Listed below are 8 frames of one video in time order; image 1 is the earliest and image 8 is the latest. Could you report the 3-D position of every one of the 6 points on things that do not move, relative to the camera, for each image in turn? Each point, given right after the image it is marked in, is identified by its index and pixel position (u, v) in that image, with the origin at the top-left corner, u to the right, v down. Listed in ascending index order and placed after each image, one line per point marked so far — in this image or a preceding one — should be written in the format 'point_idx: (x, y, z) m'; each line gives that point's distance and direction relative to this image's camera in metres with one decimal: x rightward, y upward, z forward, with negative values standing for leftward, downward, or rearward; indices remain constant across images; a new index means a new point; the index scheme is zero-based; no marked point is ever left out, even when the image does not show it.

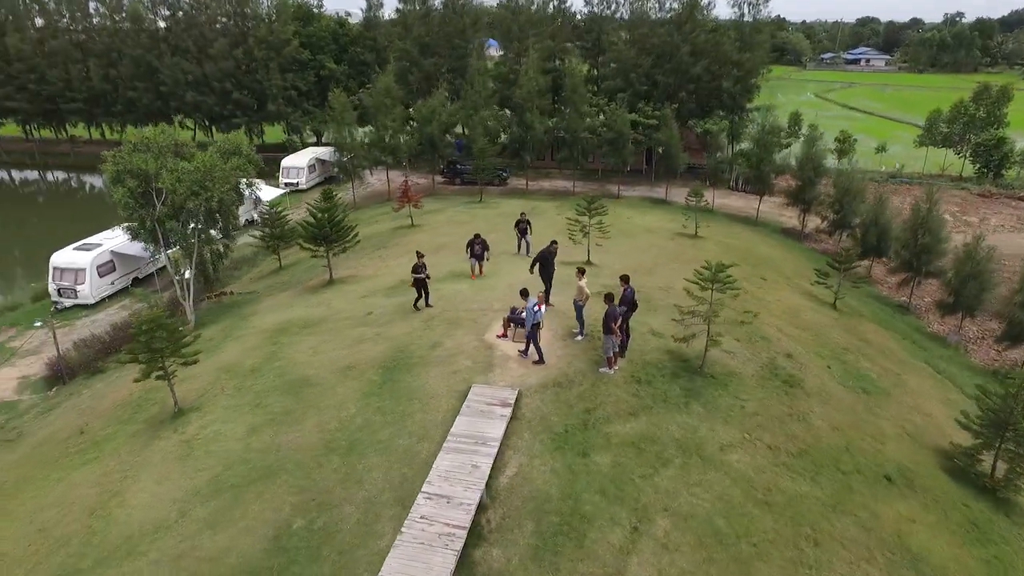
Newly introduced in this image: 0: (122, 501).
0: (-6.6, -3.7, +10.6) m
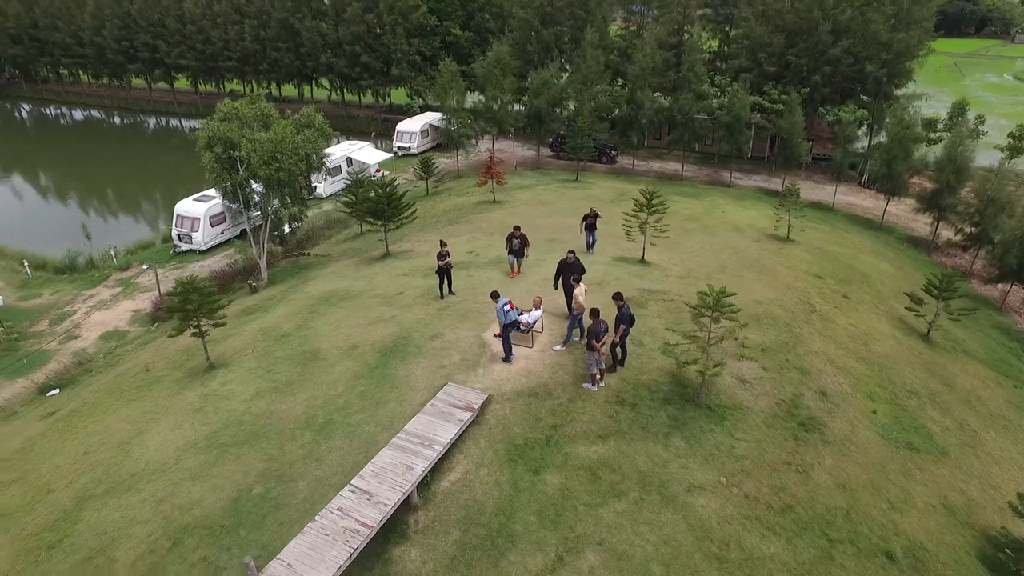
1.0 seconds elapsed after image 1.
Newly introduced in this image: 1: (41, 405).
0: (-7.2, -3.1, +12.2) m
1: (-12.7, -3.1, +16.8) m
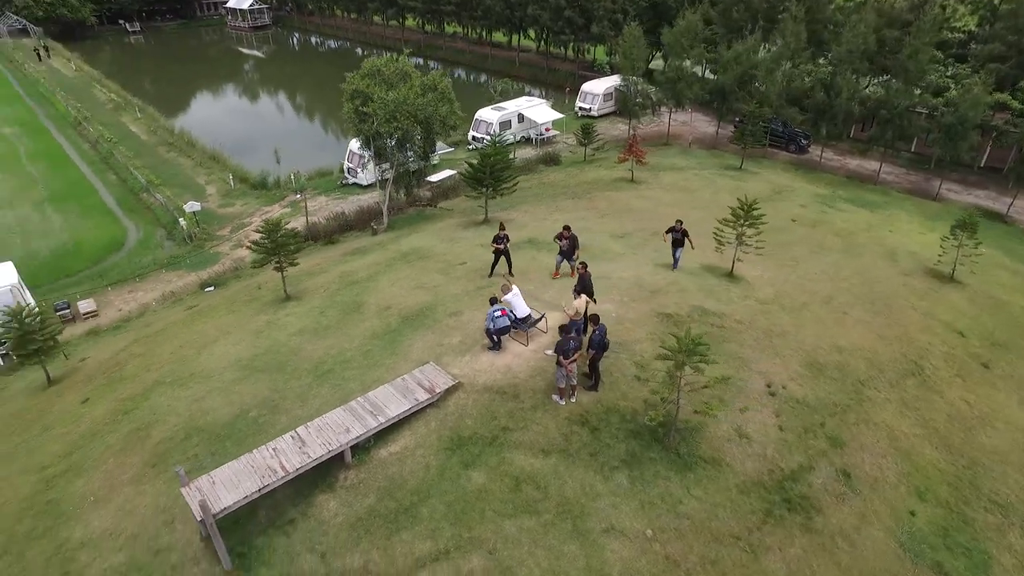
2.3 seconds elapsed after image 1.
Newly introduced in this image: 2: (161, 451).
0: (-7.2, -1.5, +14.9) m
1: (-10.7, -0.3, +21.0) m
2: (-6.7, -3.2, +11.8) m
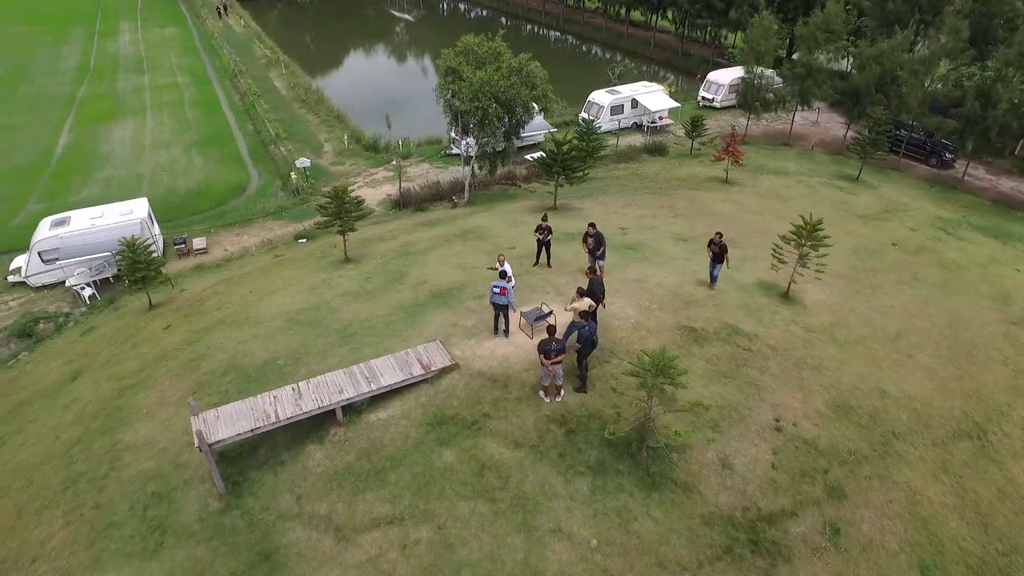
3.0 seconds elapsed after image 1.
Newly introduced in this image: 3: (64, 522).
0: (-6.4, -0.3, +16.6) m
1: (-8.4, +1.6, +23.2) m
2: (-6.8, -2.1, +13.6) m
3: (-8.4, -4.4, +11.6) m
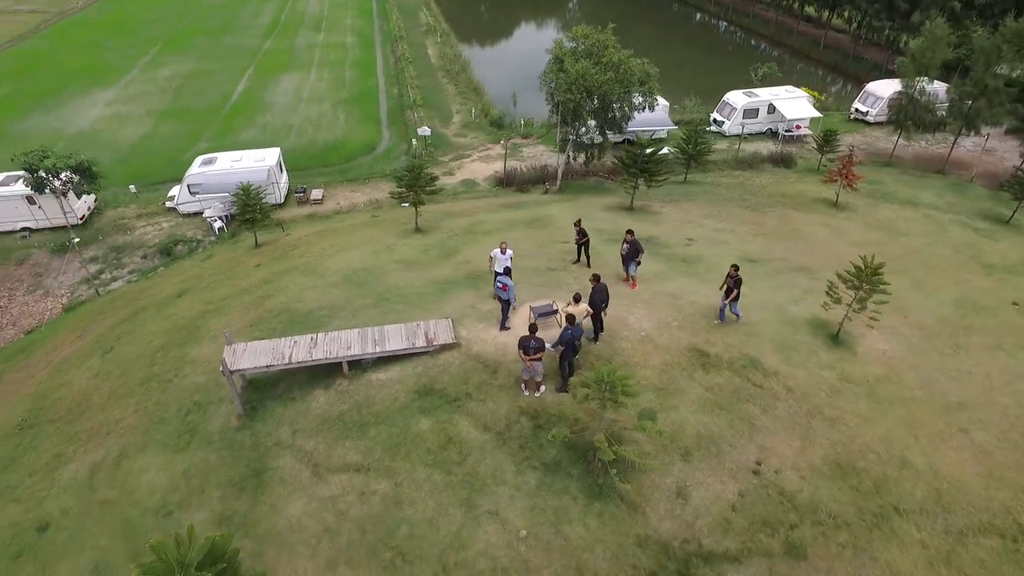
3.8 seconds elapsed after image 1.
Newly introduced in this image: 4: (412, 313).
0: (-5.0, +1.0, +18.4) m
1: (-5.1, +3.3, +25.2) m
2: (-6.4, -0.8, +15.7) m
3: (-8.8, -2.8, +14.2) m
4: (-2.4, -0.6, +14.5) m
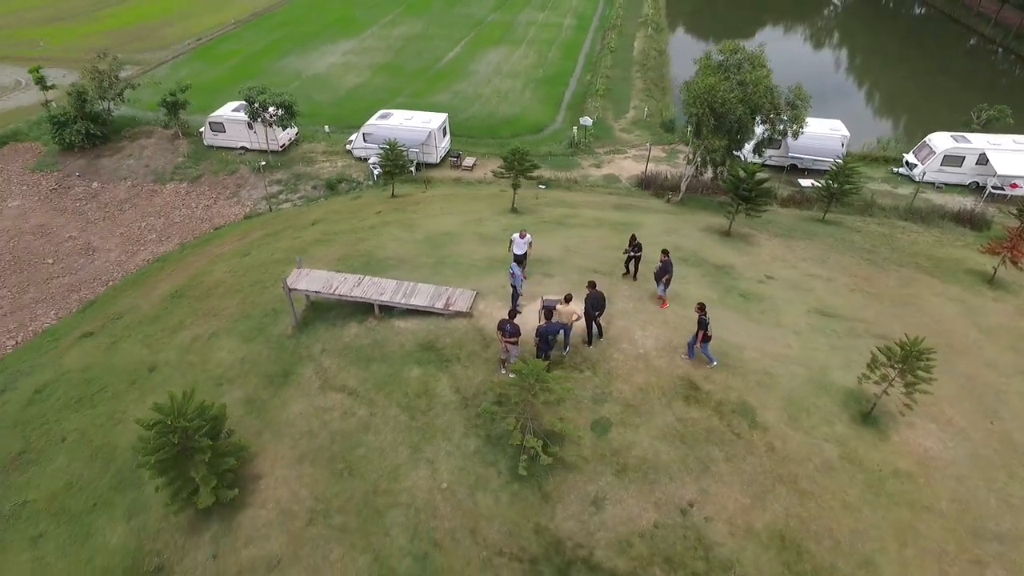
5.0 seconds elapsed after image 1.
0: (-2.4, +2.3, +20.6) m
1: (+0.1, +4.5, +27.0) m
2: (-4.9, +1.0, +18.5) m
3: (-8.0, -0.4, +17.9) m
4: (-1.5, +0.2, +16.1) m
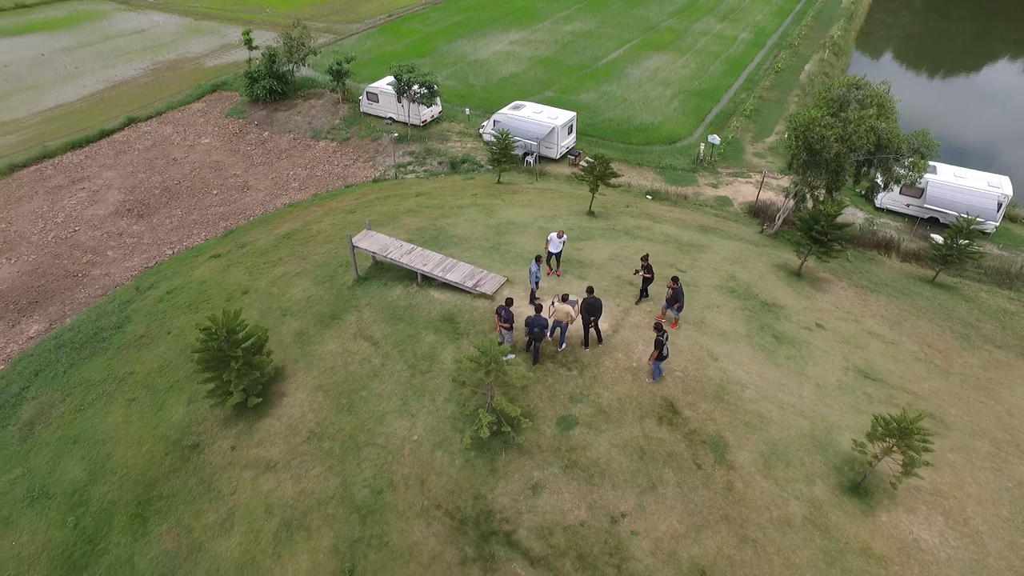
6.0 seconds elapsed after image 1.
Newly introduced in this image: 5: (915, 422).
0: (+0.3, +2.8, +21.8) m
1: (+4.6, +4.3, +27.3) m
2: (-2.9, +2.0, +20.5) m
3: (-6.3, +1.3, +20.7) m
4: (-0.4, +0.7, +17.3) m
5: (+7.5, -2.6, +11.0) m
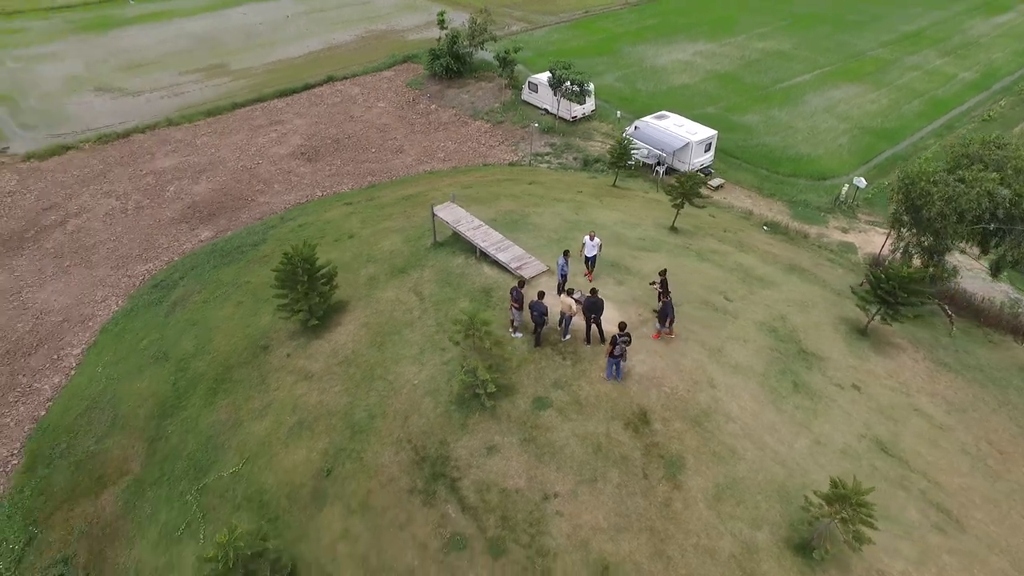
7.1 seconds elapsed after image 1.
0: (+3.5, +2.8, +22.6) m
1: (+9.3, +3.2, +26.7) m
2: (0.0, +2.8, +22.2) m
3: (-3.3, +2.8, +23.3) m
4: (+1.2, +1.0, +18.5) m
5: (+6.3, -3.7, +10.5) m
